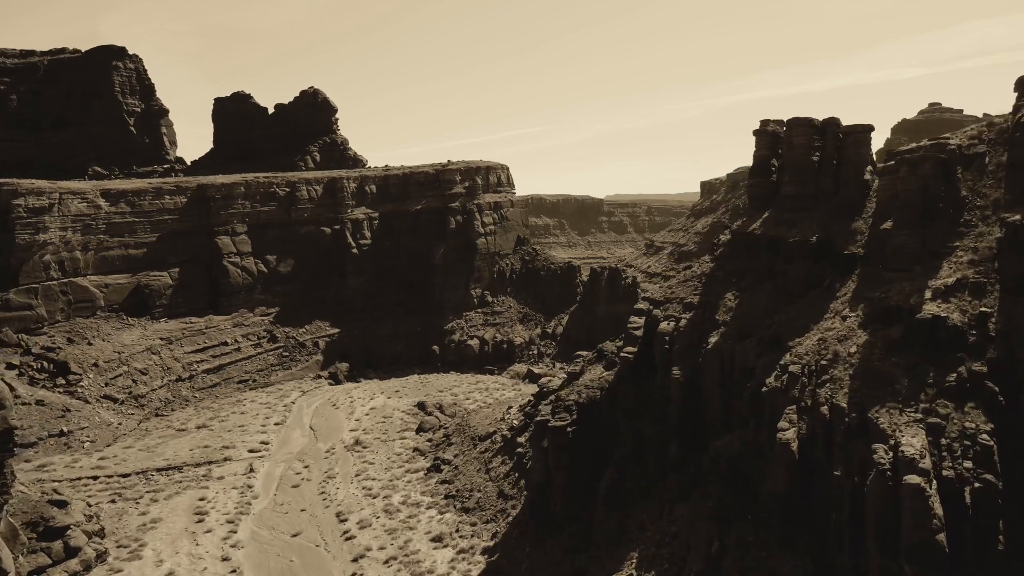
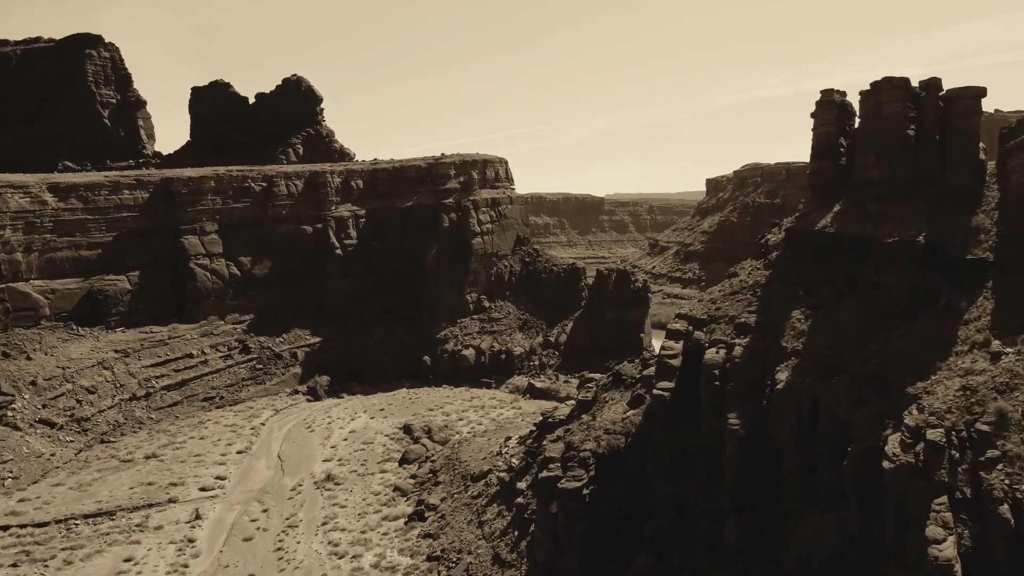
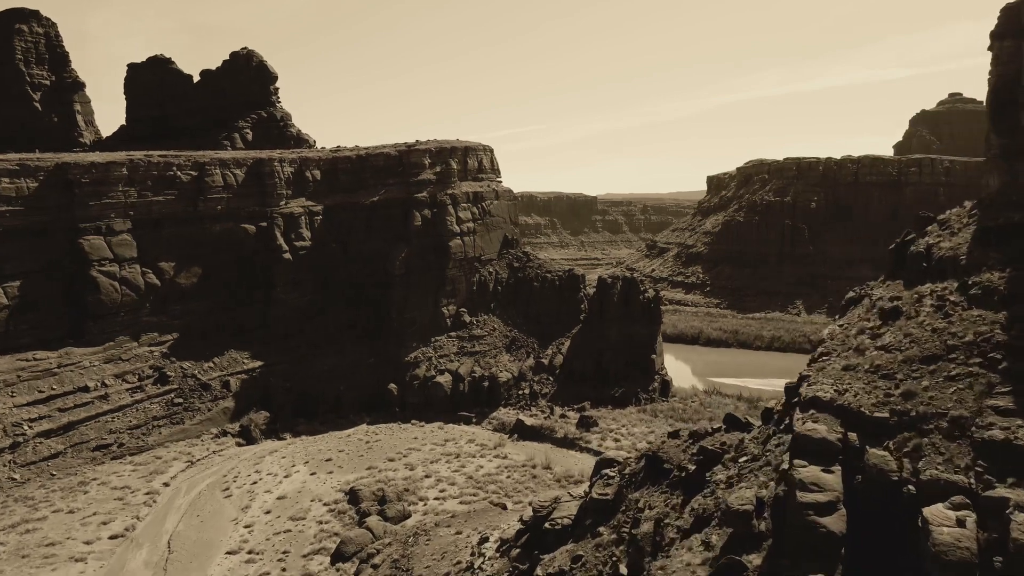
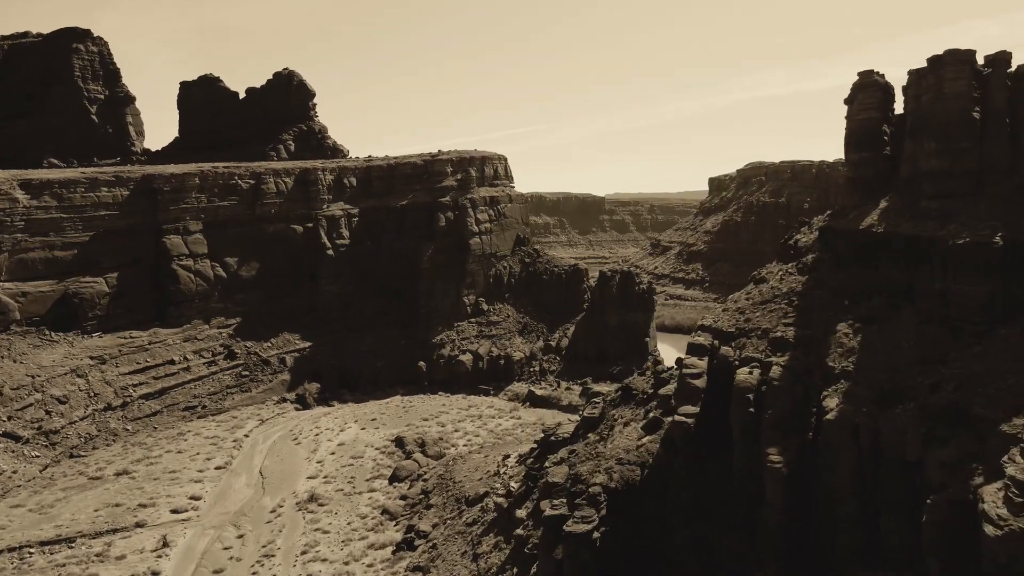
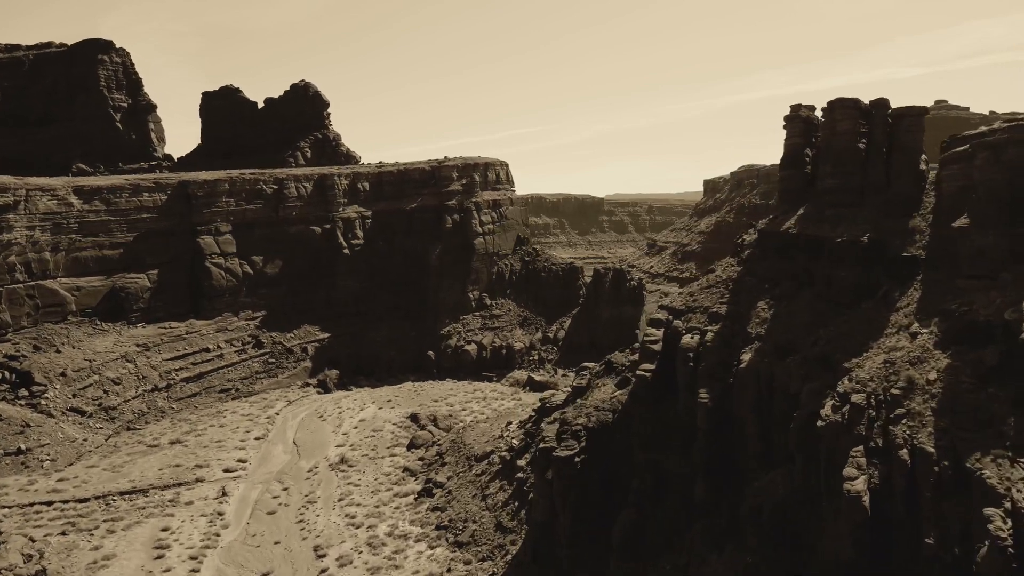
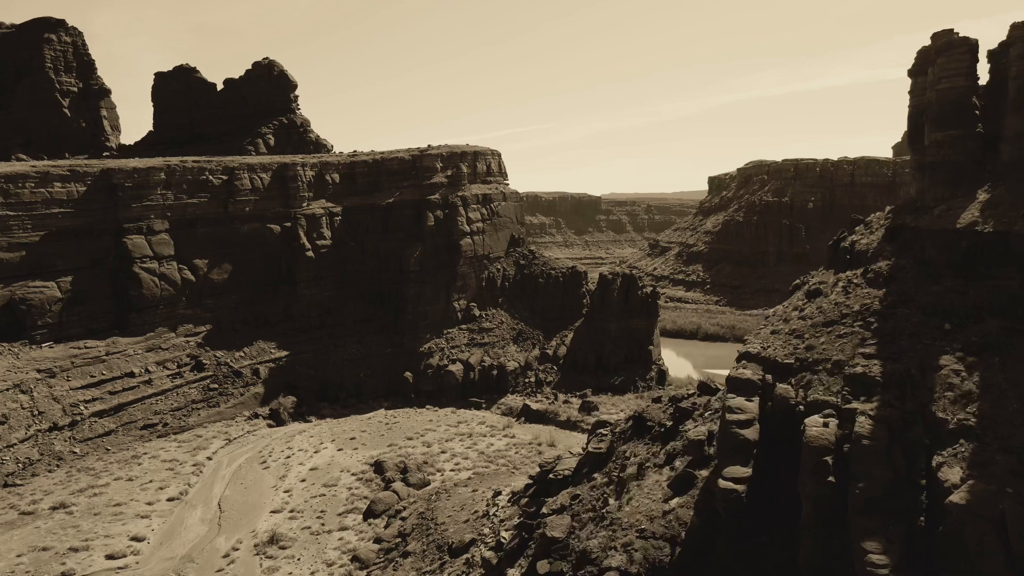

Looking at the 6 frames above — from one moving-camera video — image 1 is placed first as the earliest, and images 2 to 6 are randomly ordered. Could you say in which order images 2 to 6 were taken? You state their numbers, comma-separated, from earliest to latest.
5, 2, 4, 6, 3
